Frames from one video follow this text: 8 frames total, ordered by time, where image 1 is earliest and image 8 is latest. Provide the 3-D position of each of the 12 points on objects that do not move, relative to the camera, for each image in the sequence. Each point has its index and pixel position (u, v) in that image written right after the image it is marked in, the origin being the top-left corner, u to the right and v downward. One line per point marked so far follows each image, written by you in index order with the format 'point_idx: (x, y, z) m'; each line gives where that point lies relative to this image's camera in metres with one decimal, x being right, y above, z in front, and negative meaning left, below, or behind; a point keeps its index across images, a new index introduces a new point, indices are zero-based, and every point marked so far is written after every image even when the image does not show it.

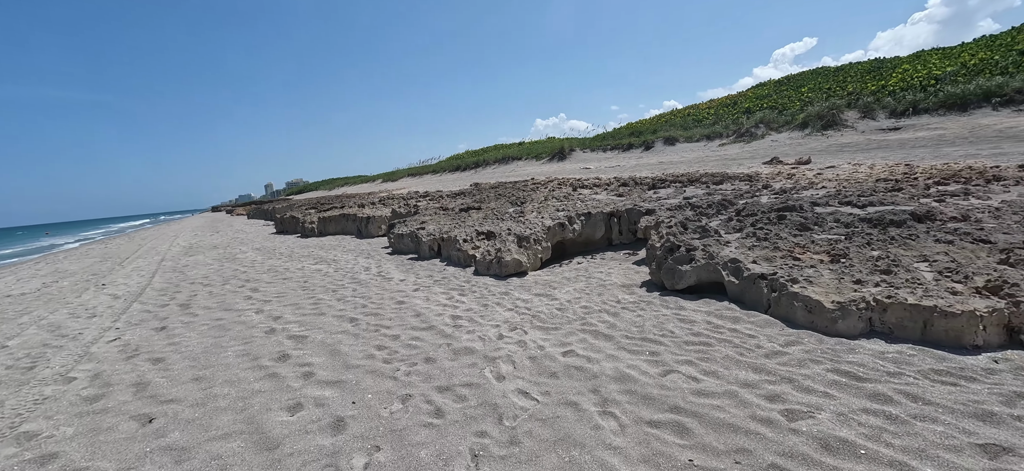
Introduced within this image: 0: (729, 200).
0: (+4.3, +0.7, +8.3) m
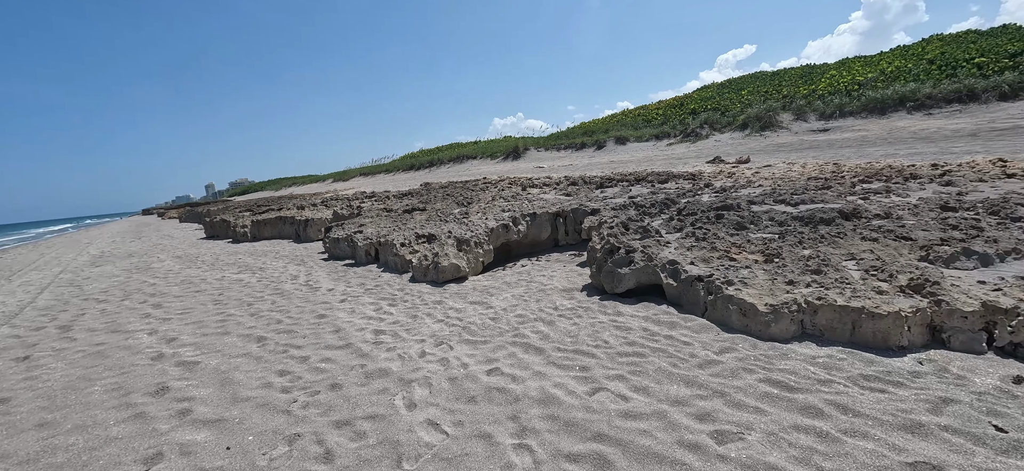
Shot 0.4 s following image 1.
0: (+3.2, +0.7, +8.3) m
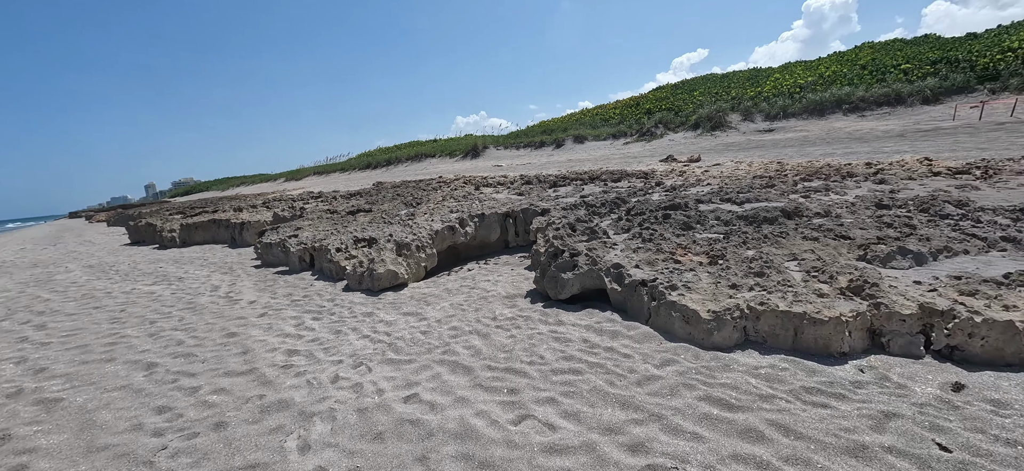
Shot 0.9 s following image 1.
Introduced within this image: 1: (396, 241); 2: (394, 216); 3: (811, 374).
0: (+2.1, +0.7, +8.1) m
1: (-2.0, -0.1, +7.1) m
2: (-2.7, +0.5, +9.6) m
3: (+2.2, -1.0, +3.1) m
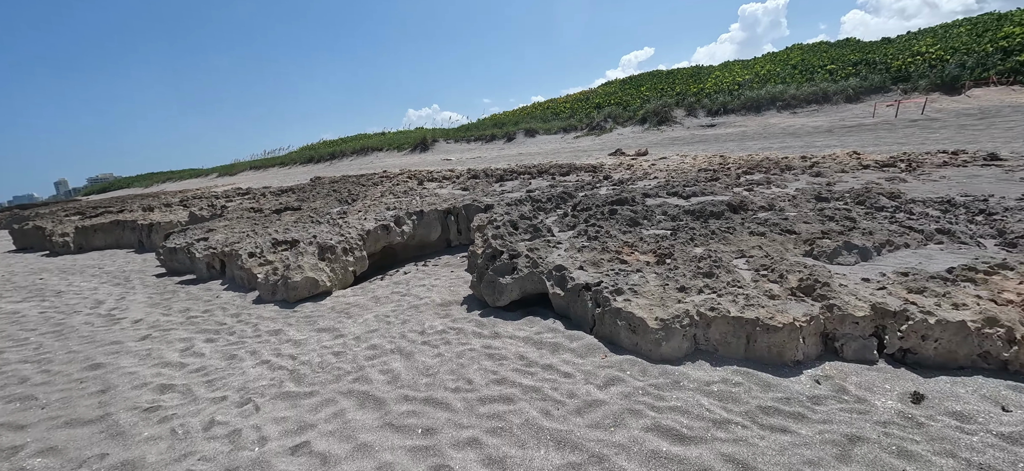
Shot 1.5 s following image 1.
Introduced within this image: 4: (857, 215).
0: (+1.1, +0.8, +7.7) m
1: (-2.9, -0.1, +6.3) m
2: (-3.9, +0.4, +8.7) m
3: (+1.7, -1.0, +2.7) m
4: (+4.3, +0.3, +5.2) m
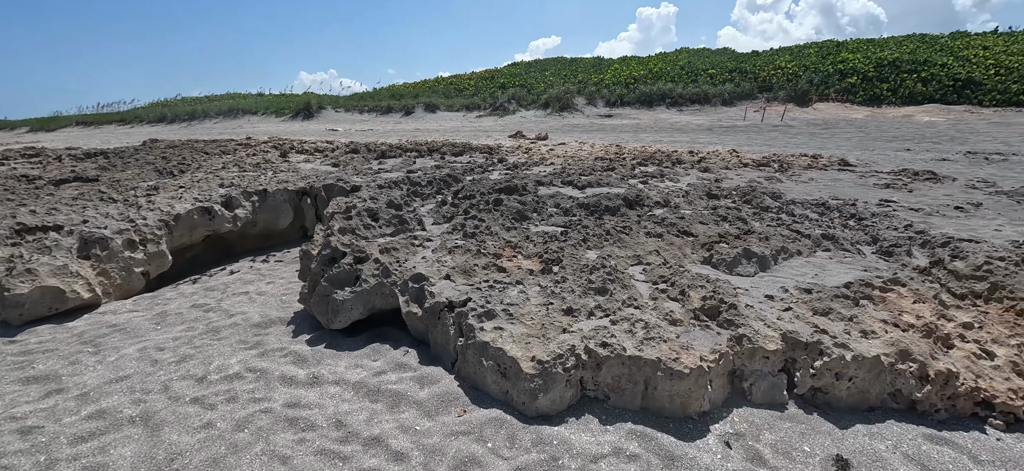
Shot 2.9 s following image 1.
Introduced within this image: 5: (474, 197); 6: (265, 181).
0: (-0.9, +0.9, +6.6) m
1: (-4.5, 0.0, +4.4) m
2: (-6.0, +0.7, +6.5) m
3: (+0.8, -1.1, +2.0) m
4: (+2.8, +0.2, +4.9) m
5: (-0.5, +0.5, +5.4) m
6: (-4.0, +0.9, +6.8) m
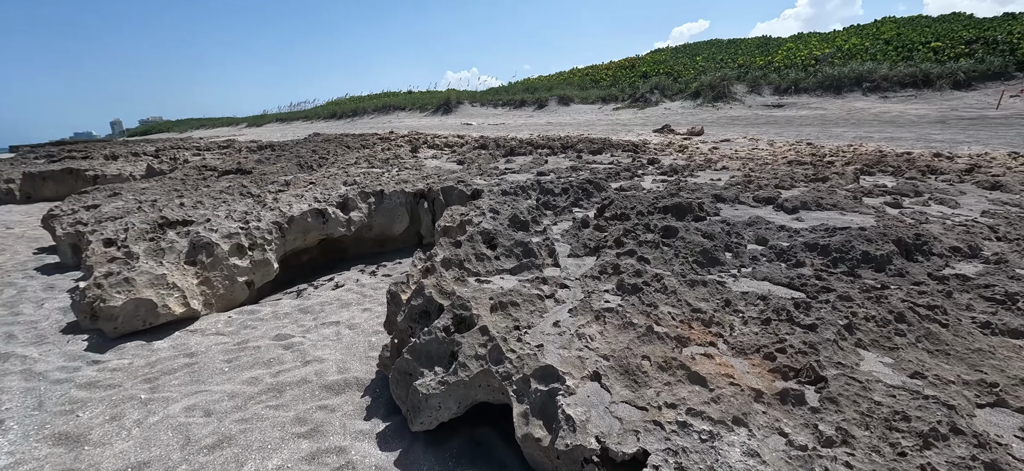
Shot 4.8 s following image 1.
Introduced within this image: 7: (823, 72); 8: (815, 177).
0: (+1.0, +0.7, +5.2) m
1: (-3.1, 0.0, +4.0) m
2: (-3.9, +0.8, +6.5) m
3: (+1.2, -1.5, +0.3) m
4: (+4.0, -0.3, +2.5) m
5: (+1.1, +0.2, +3.9) m
6: (-1.9, +0.8, +6.2) m
7: (+14.3, +7.5, +19.0) m
8: (+3.9, +0.7, +5.3) m
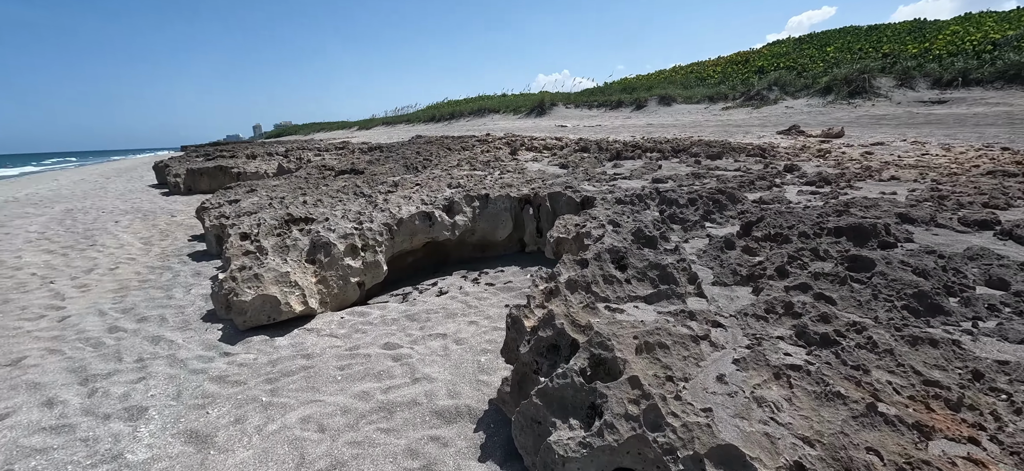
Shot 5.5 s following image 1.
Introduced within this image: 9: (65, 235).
0: (+2.3, +0.4, +4.5) m
1: (-2.0, 0.0, +4.2) m
2: (-2.2, +0.8, +6.7) m
3: (+1.4, -1.7, -0.3) m
4: (+4.7, -0.7, +1.2) m
5: (+2.1, 0.0, +3.2) m
6: (-0.3, +0.8, +6.1) m
7: (+18.4, +6.5, +15.4) m
8: (+5.1, +0.4, +4.0) m
9: (-7.6, 0.0, +7.2) m
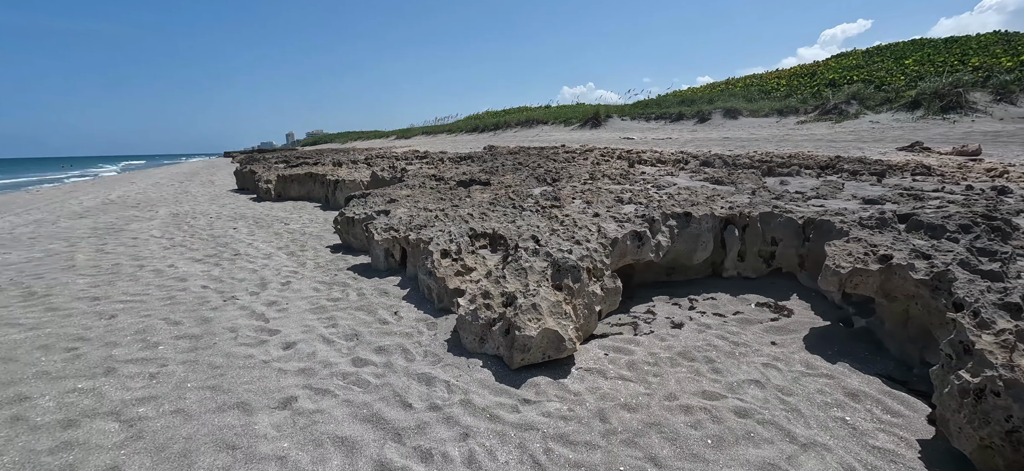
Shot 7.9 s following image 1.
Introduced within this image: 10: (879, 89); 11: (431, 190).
0: (+4.6, +0.1, +3.9) m
1: (+0.3, -0.2, +3.8) m
2: (+0.2, +0.6, +6.4) m
3: (+3.4, -1.9, -0.9) m
4: (+6.8, -0.9, +0.5) m
5: (+4.3, -0.3, +2.6) m
6: (+2.0, +0.5, +5.6) m
7: (+21.2, +5.6, +14.3) m
8: (+7.4, 0.0, +3.3) m
9: (-5.3, -0.1, +7.0) m
10: (+16.9, +6.7, +19.0) m
11: (-1.5, +0.8, +7.4) m
